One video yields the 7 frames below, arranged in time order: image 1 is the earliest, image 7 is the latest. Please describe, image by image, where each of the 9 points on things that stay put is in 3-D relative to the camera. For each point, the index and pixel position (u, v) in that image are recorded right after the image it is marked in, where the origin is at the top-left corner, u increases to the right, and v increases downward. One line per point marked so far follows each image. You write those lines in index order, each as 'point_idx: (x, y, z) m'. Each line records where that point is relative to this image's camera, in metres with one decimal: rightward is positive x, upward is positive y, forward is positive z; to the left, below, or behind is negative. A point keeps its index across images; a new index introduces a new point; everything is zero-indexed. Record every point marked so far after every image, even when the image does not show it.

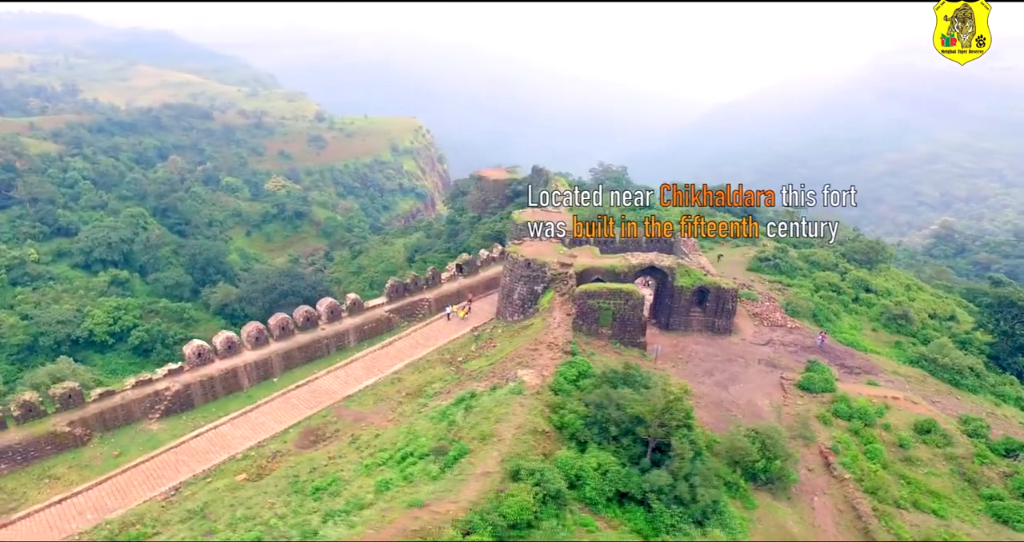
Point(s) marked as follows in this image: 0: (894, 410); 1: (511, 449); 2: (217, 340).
0: (+9.5, -3.4, +15.2) m
1: (+0.1, -3.0, +10.4) m
2: (-8.2, -1.9, +17.0) m
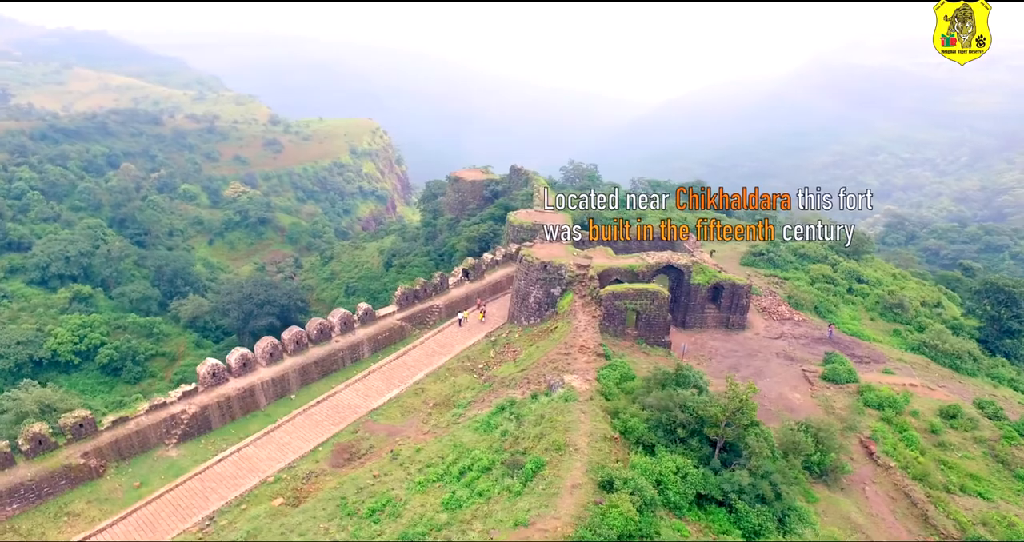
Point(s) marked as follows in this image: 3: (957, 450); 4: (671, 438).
0: (+10.4, -3.2, +15.8) m
1: (+1.4, -3.1, +10.2) m
2: (-7.4, -2.3, +16.2) m
3: (+9.9, -4.0, +13.7) m
4: (+3.0, -3.1, +11.4) m
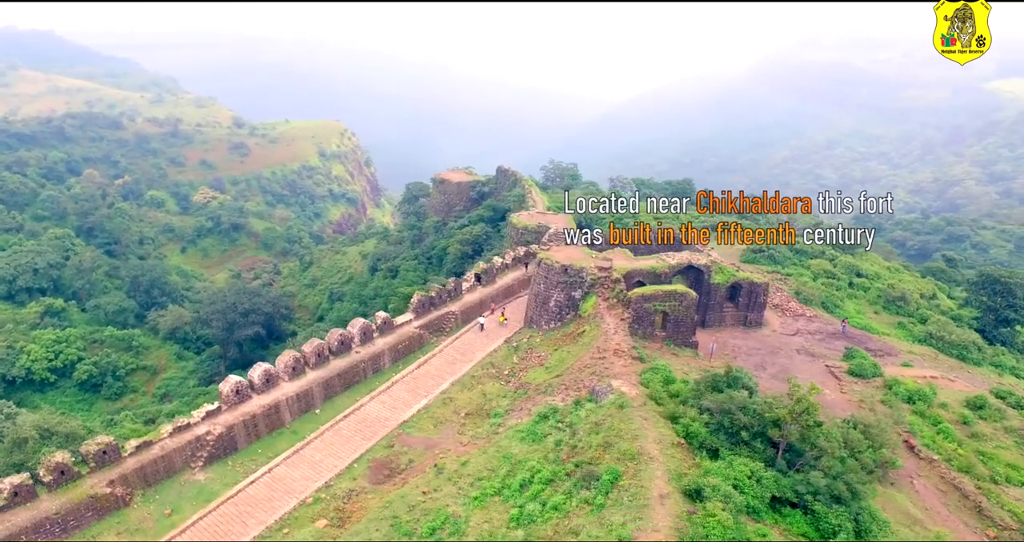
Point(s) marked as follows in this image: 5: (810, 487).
0: (+11.2, -3.1, +16.2) m
1: (+2.6, -3.2, +10.1) m
2: (-6.5, -2.6, +15.6) m
3: (+10.9, -3.9, +14.0) m
4: (+4.1, -3.1, +11.3) m
5: (+5.0, -3.6, +10.2) m
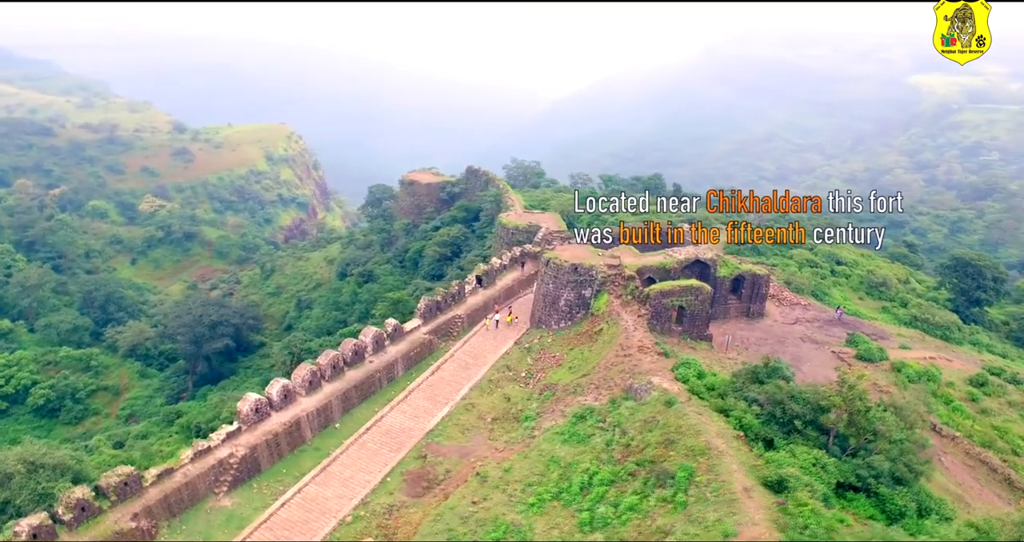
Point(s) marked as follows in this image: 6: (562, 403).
0: (+11.9, -2.7, +17.0) m
1: (+3.8, -3.1, +10.2) m
2: (-5.8, -2.9, +14.8) m
3: (+11.7, -3.5, +14.9) m
4: (+5.2, -3.0, +11.6) m
5: (+6.1, -3.4, +10.6) m
6: (+1.2, -3.3, +15.2) m
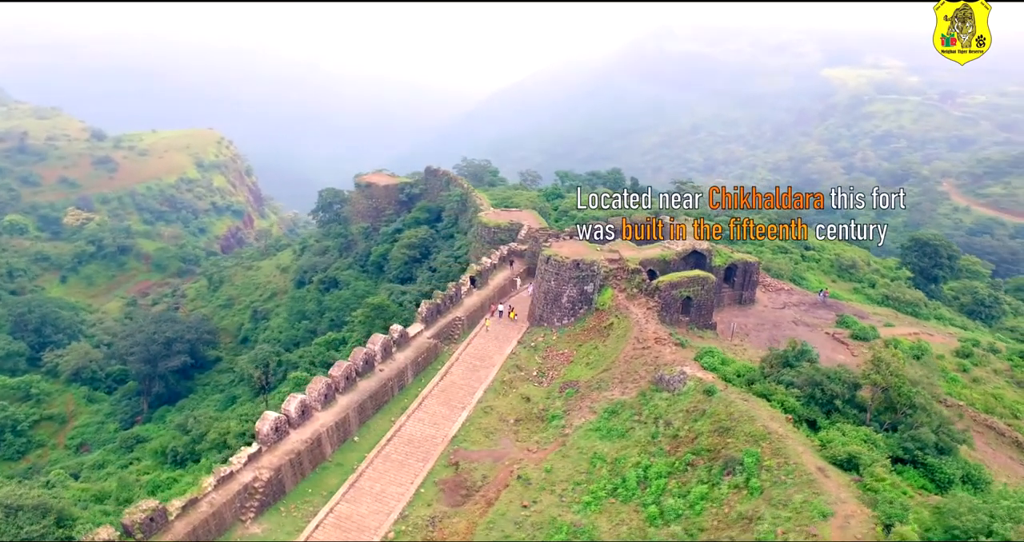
0: (+12.2, -2.1, +18.1) m
1: (+4.9, -2.9, +10.4) m
2: (-5.1, -3.1, +14.0) m
3: (+12.3, -2.9, +16.0) m
4: (+6.2, -2.7, +12.0) m
5: (+7.2, -3.1, +11.1) m
6: (+1.8, -3.2, +15.2) m
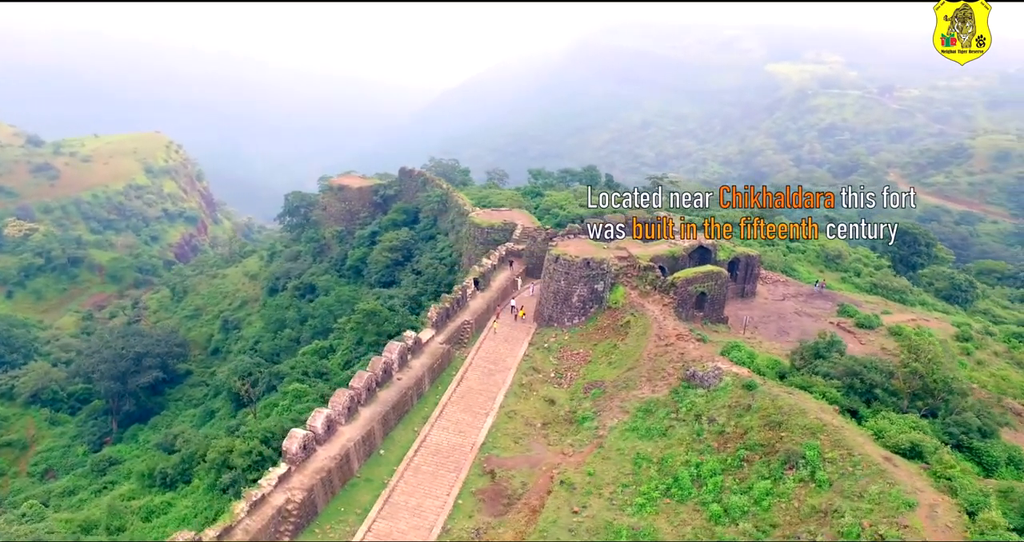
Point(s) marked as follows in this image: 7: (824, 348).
0: (+12.6, -1.7, +18.7) m
1: (+6.0, -2.8, +10.5) m
2: (-4.3, -3.3, +13.4) m
3: (+12.9, -2.5, +16.6) m
4: (+7.1, -2.5, +12.2) m
5: (+8.2, -2.9, +11.4) m
6: (+2.5, -3.1, +15.0) m
7: (+6.9, -1.7, +13.7) m
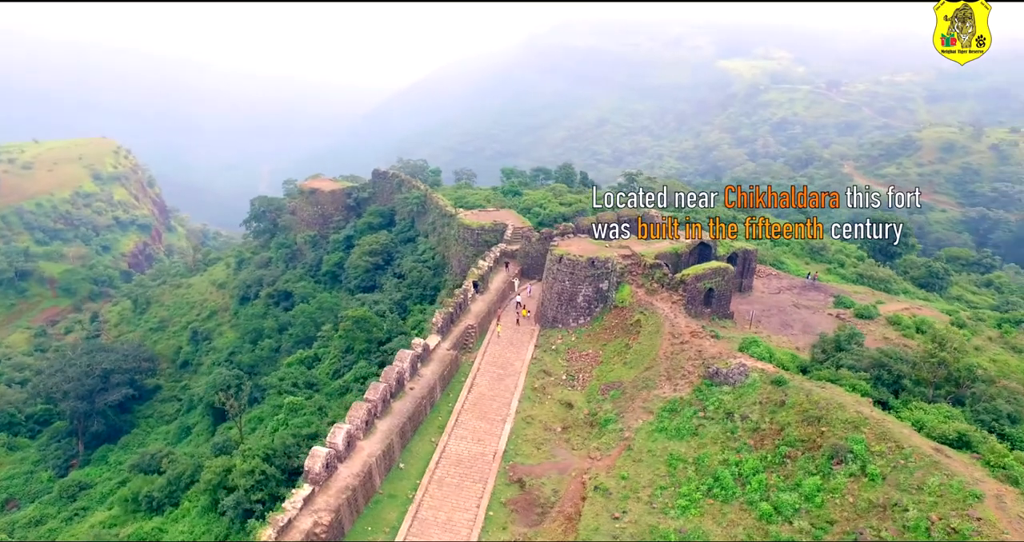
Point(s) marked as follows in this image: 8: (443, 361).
0: (+12.7, -1.4, +19.2) m
1: (+6.7, -2.7, +10.6) m
2: (-3.7, -3.5, +12.8) m
3: (+13.2, -2.2, +17.1) m
4: (+7.7, -2.4, +12.3) m
5: (+8.9, -2.7, +11.6) m
6: (+3.0, -3.1, +14.8) m
7: (+7.4, -1.6, +13.8) m
8: (-1.9, -2.4, +16.8) m
